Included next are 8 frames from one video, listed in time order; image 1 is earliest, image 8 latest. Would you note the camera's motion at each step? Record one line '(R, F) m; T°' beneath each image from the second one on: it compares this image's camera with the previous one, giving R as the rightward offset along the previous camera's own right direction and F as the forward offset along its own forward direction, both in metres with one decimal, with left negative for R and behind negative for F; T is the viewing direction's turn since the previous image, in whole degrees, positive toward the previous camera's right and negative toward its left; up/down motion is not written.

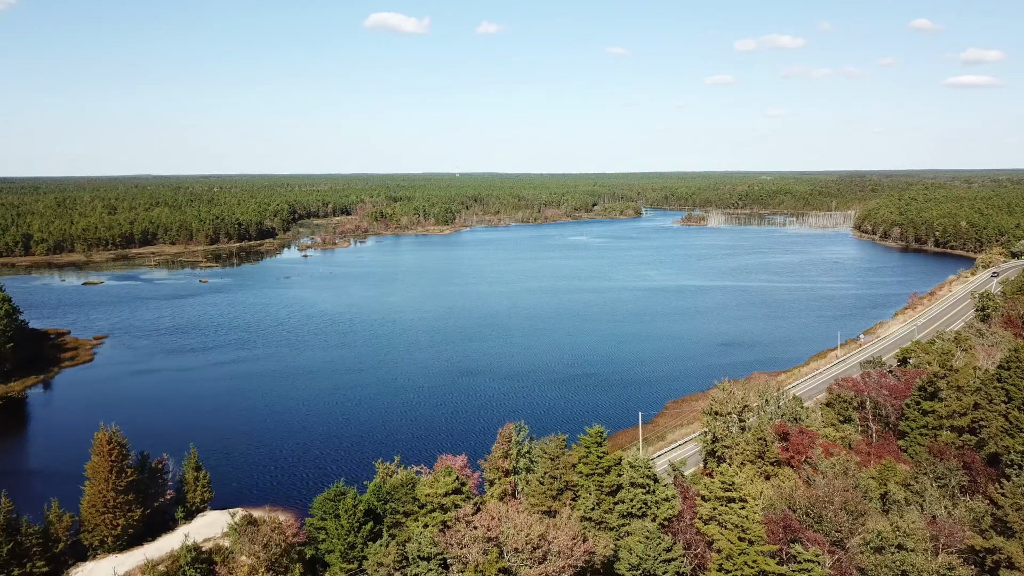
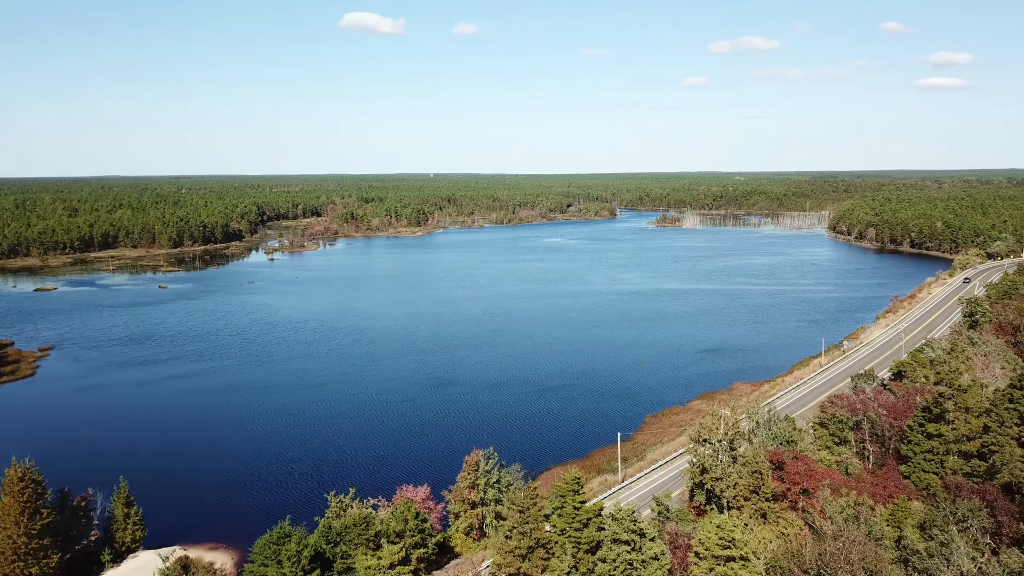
(+0.3, +2.4) m; +2°
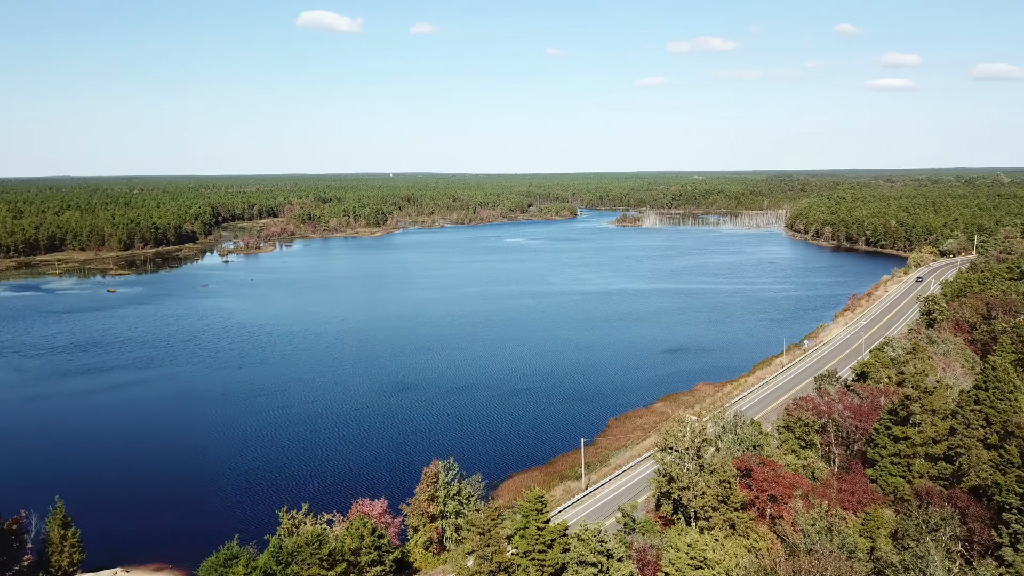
(+0.1, +0.8) m; +3°
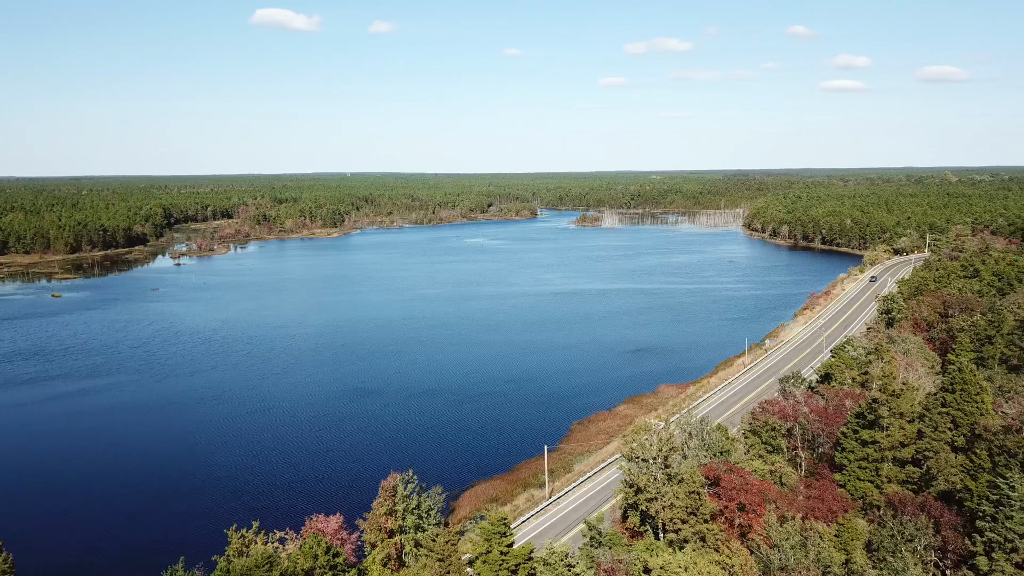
(0.0, +0.8) m; +3°
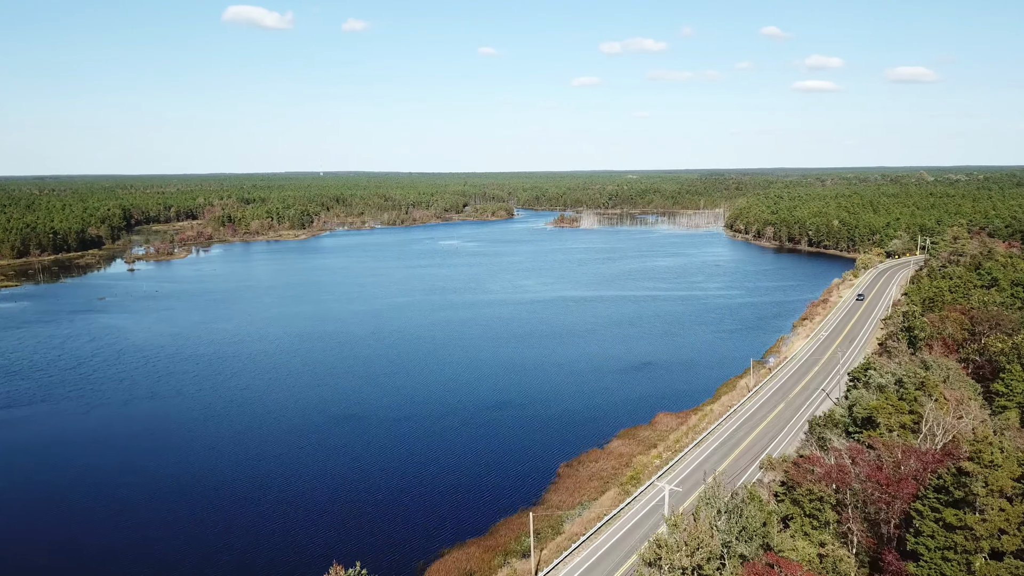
(0.0, +5.2) m; +2°
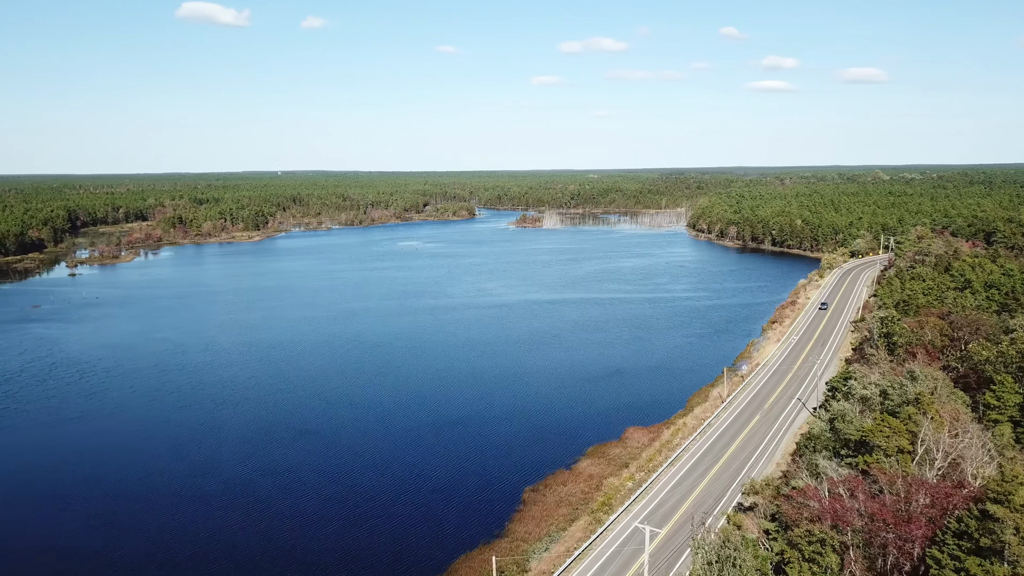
(+0.1, +2.5) m; +3°
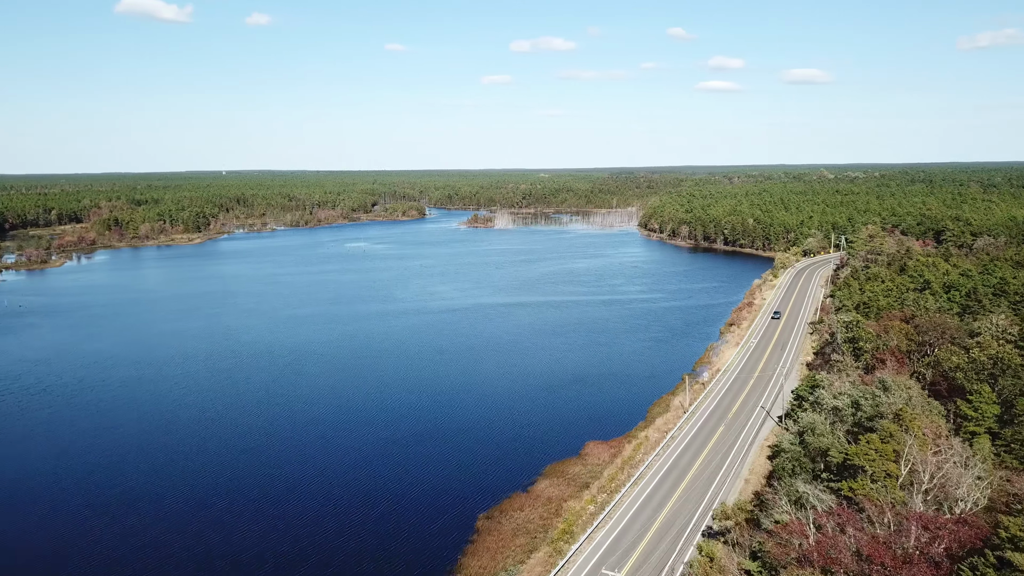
(+0.1, +2.3) m; +3°
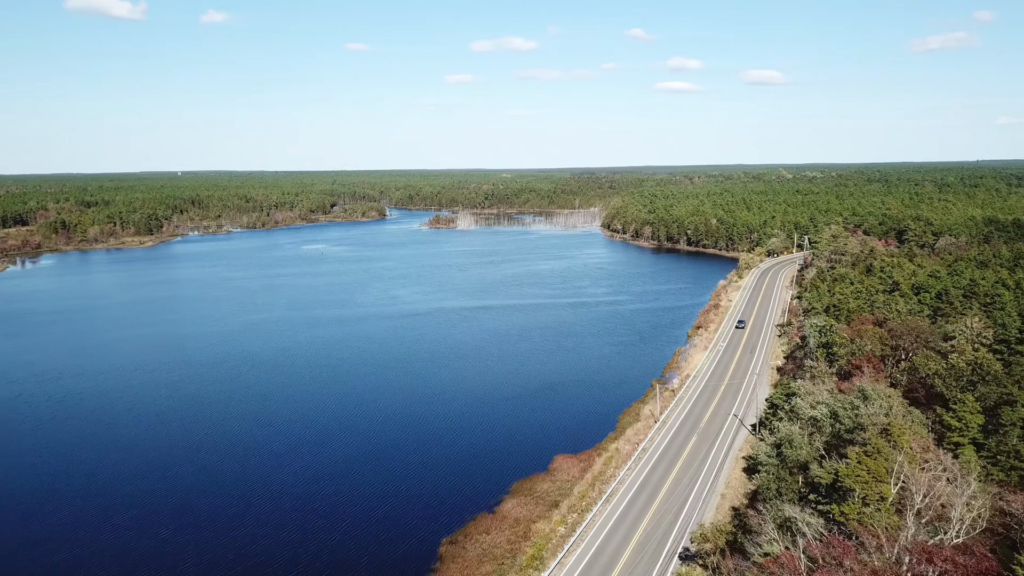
(0.0, +1.7) m; +3°
